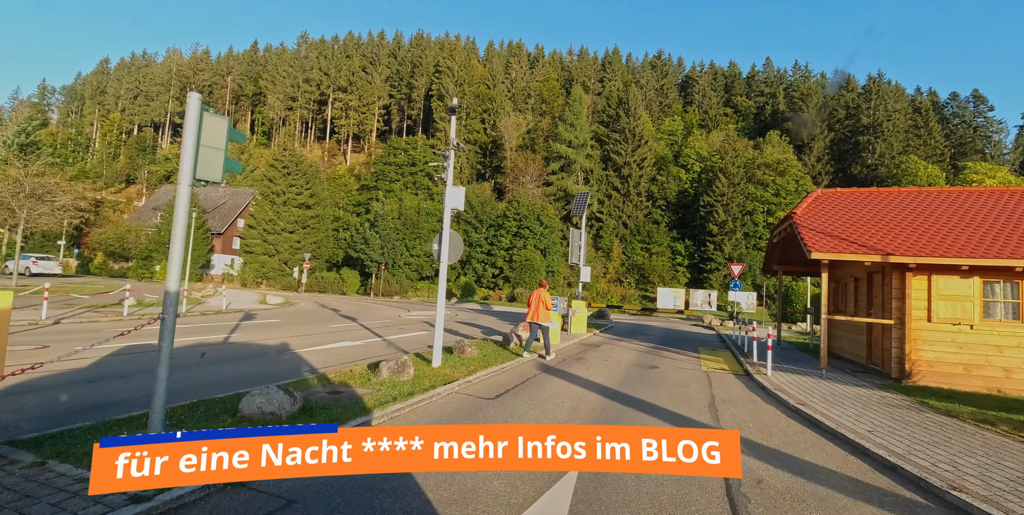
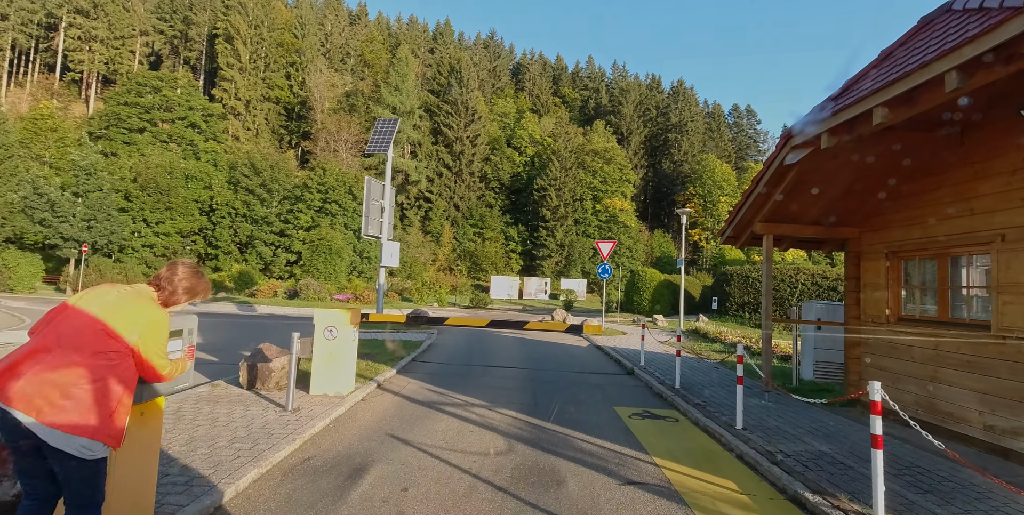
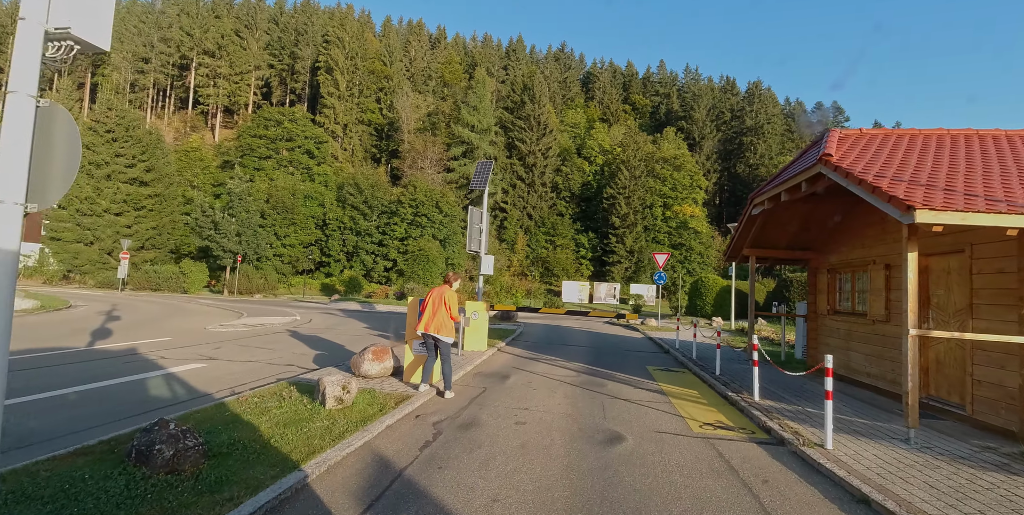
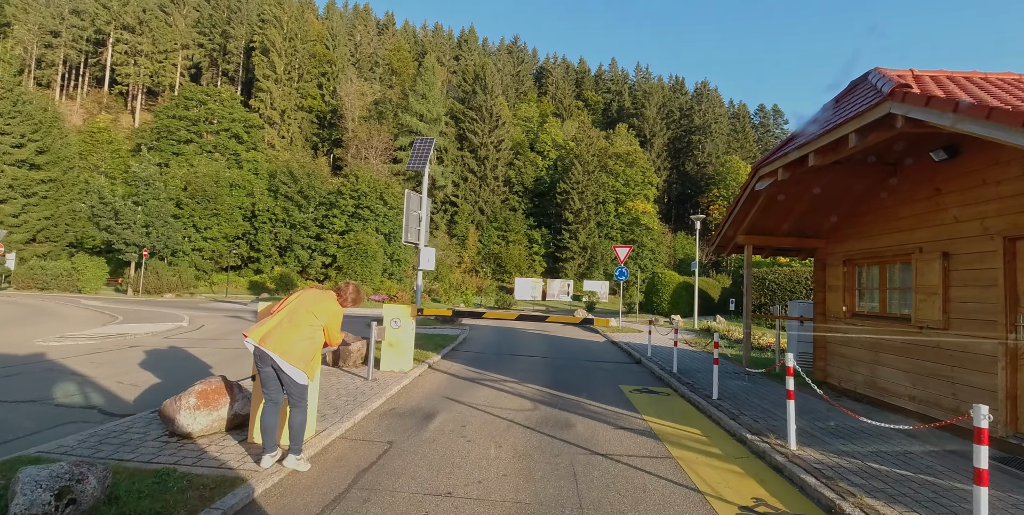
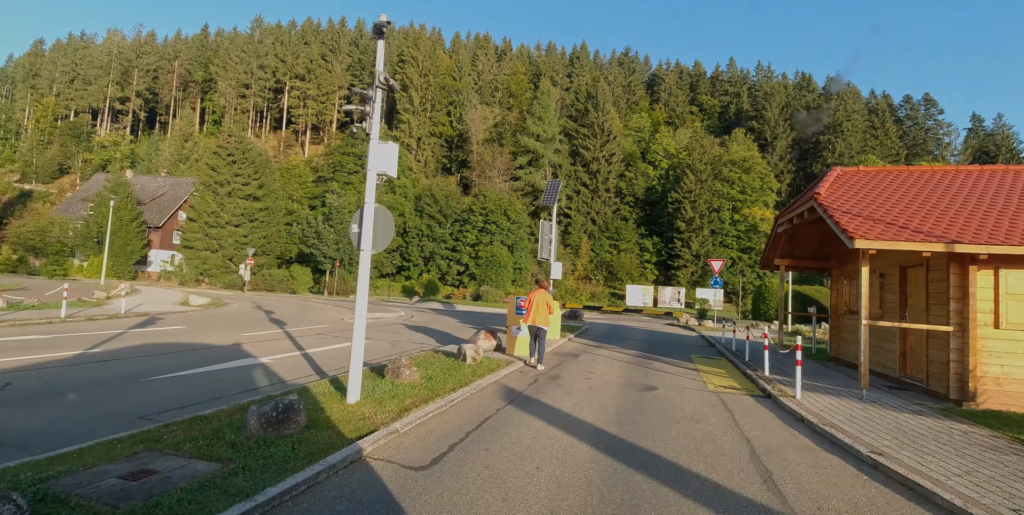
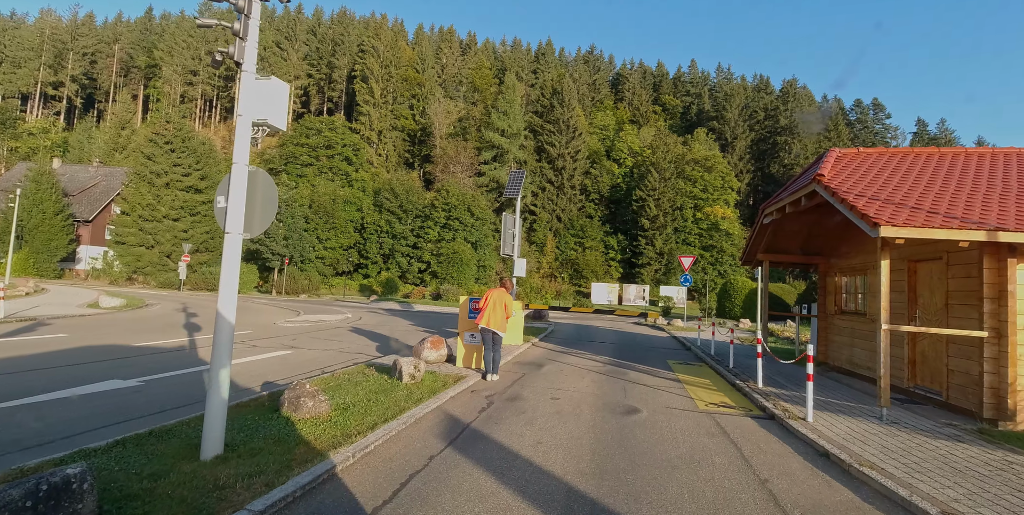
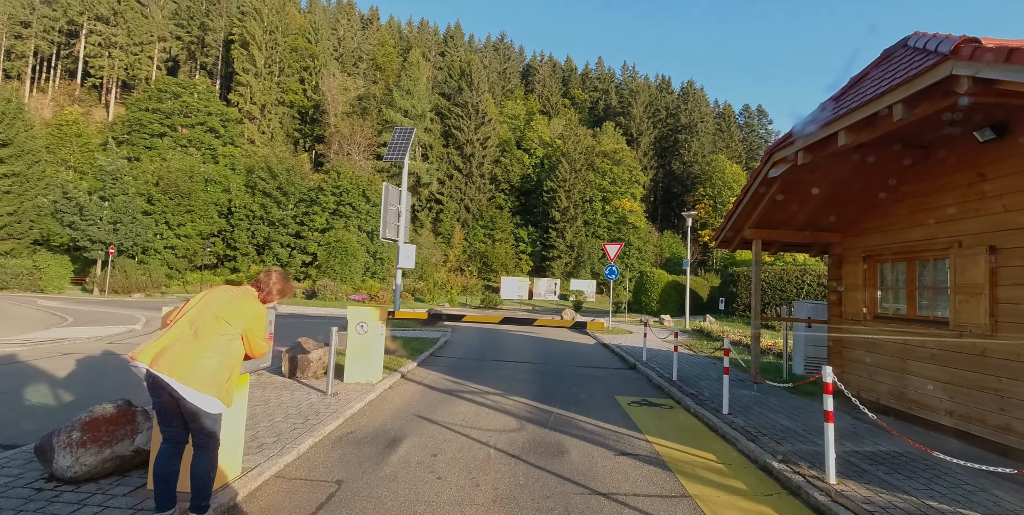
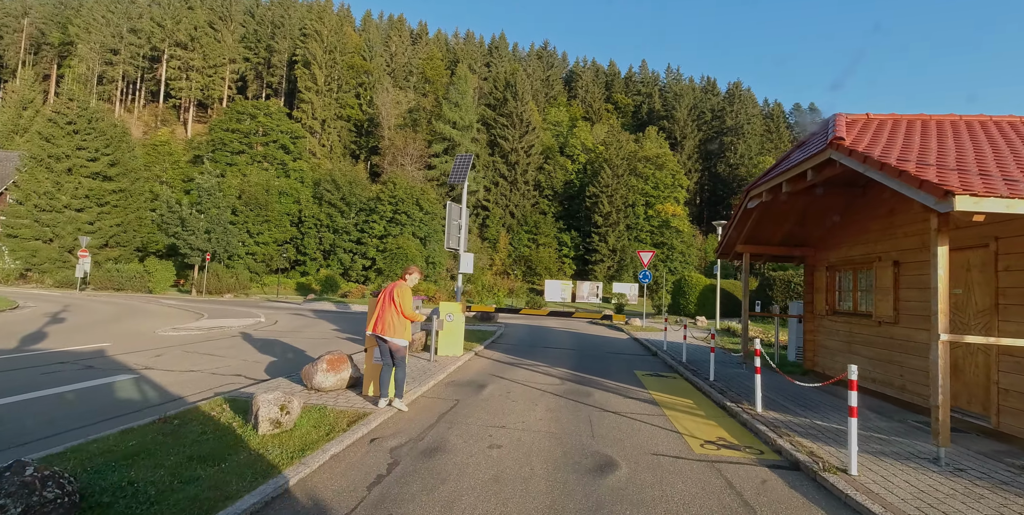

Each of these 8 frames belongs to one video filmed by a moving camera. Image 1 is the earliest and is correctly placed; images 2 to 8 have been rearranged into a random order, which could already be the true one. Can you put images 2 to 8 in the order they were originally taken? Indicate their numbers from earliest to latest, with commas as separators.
5, 6, 3, 8, 4, 7, 2
